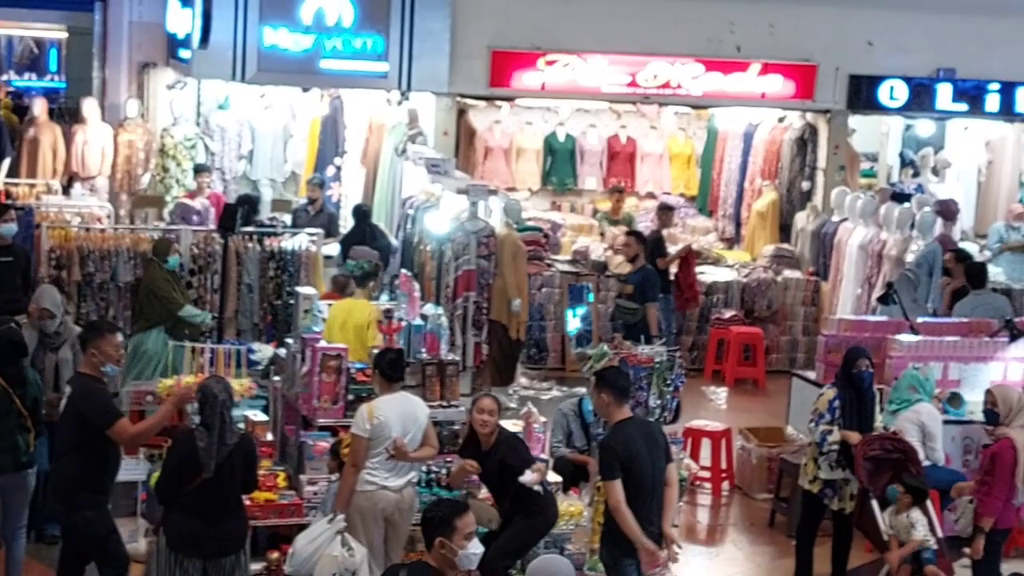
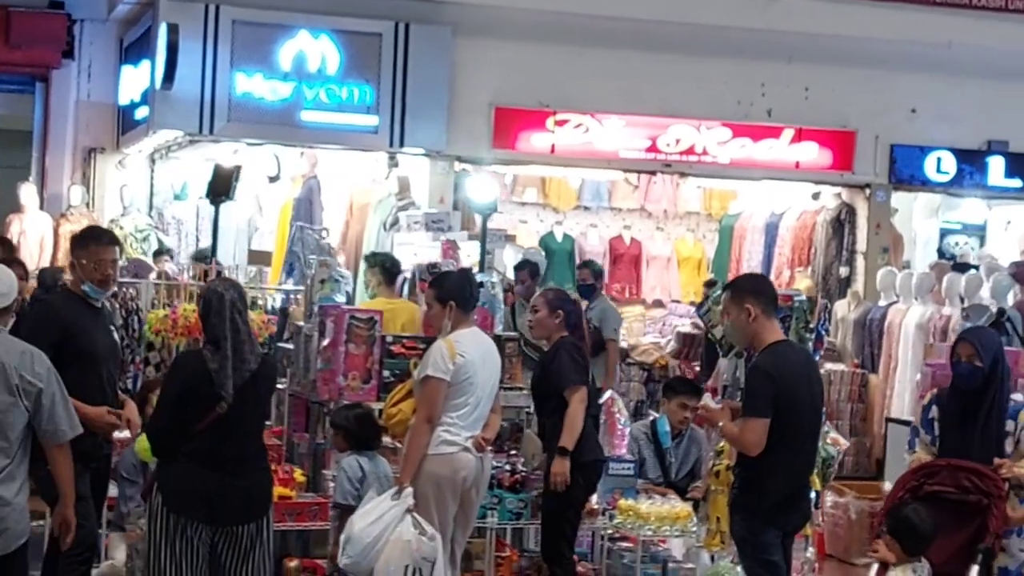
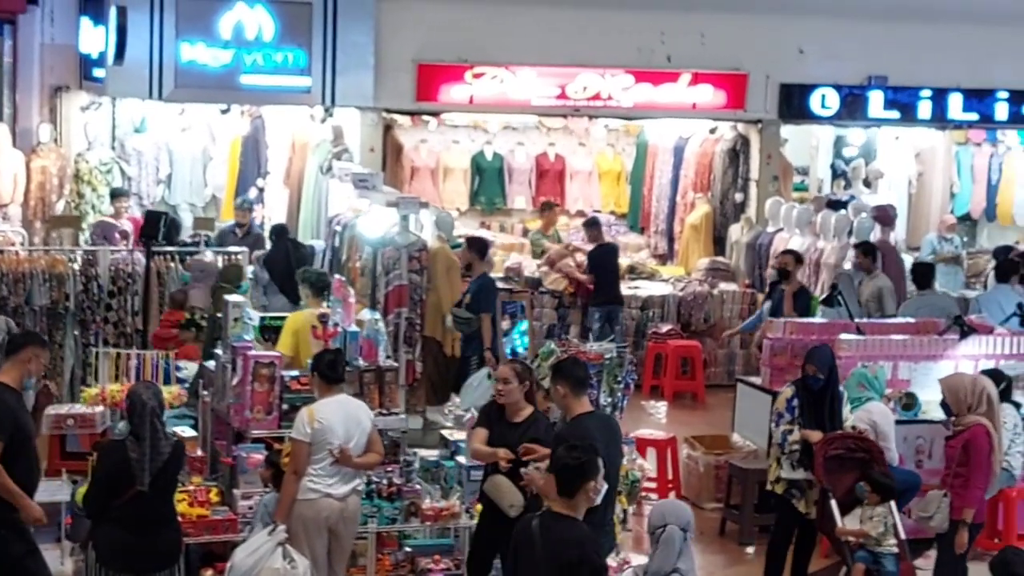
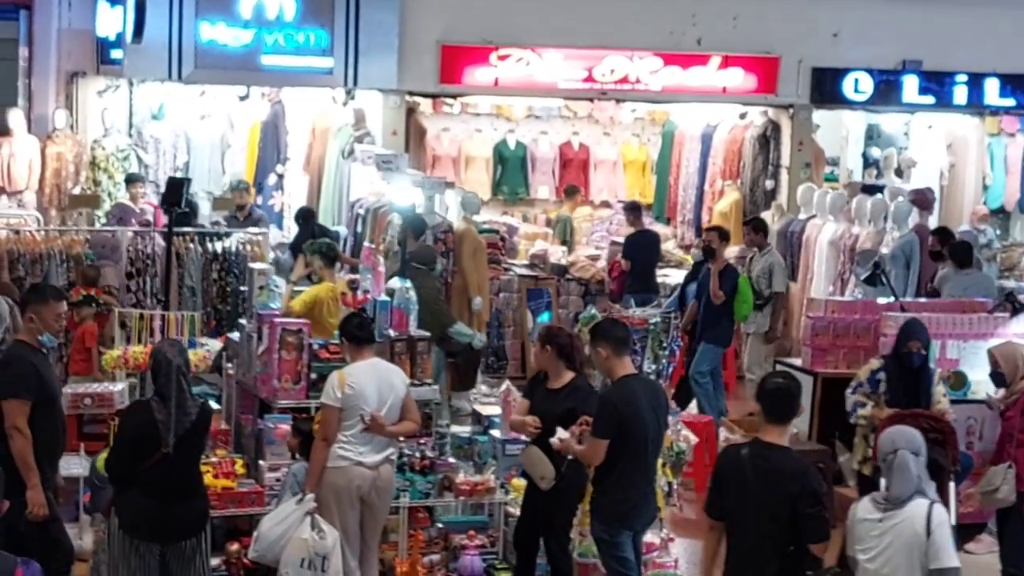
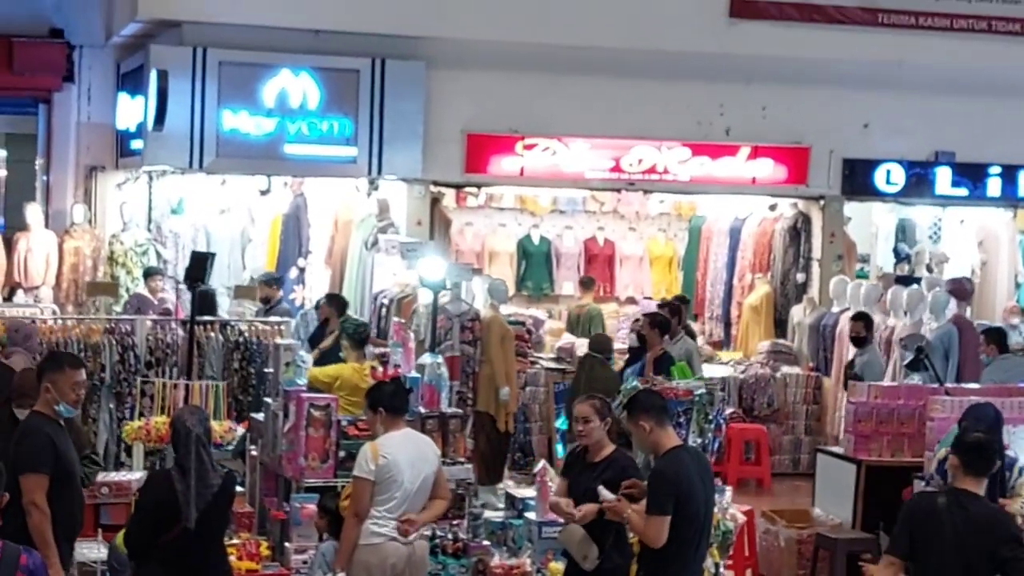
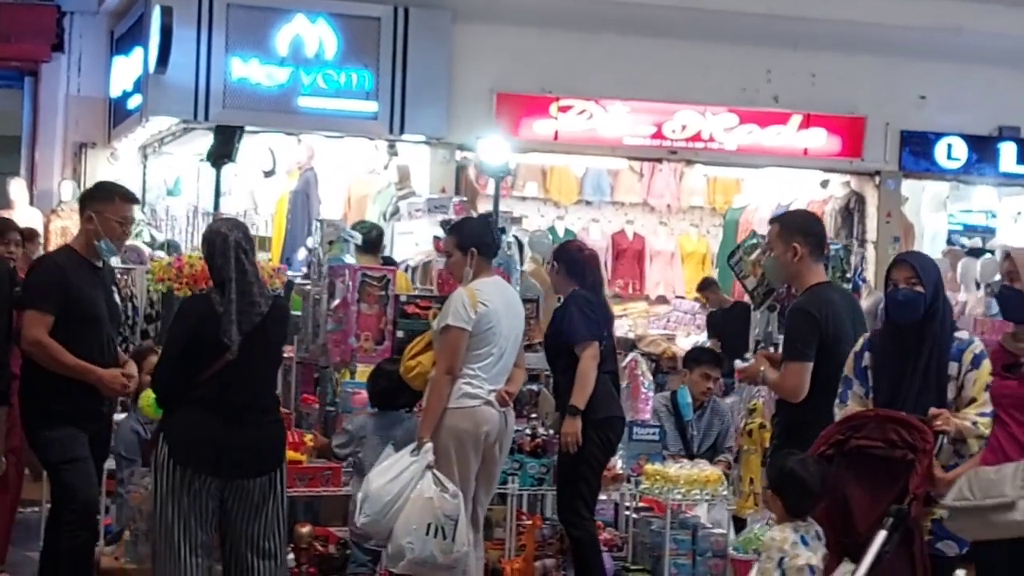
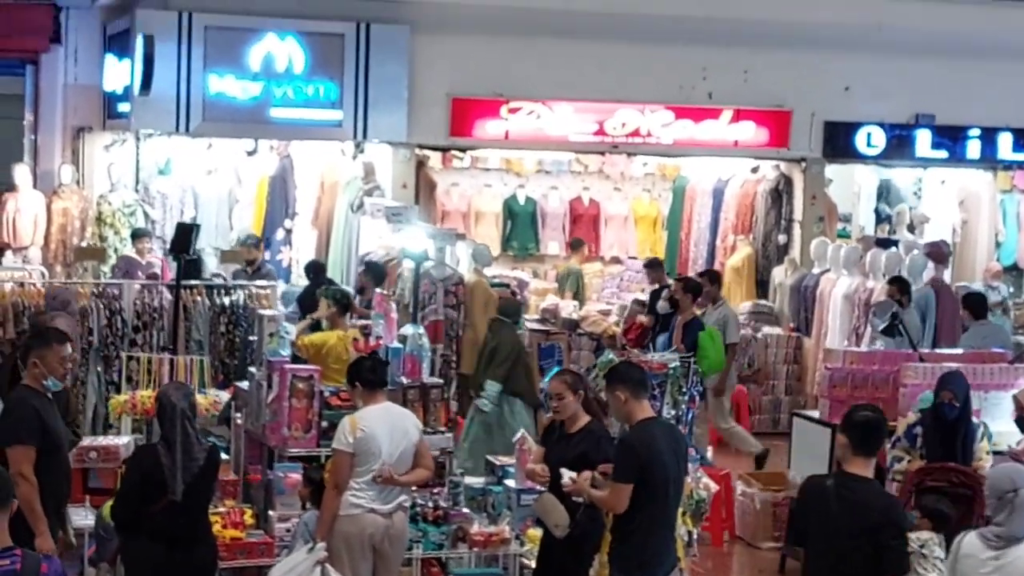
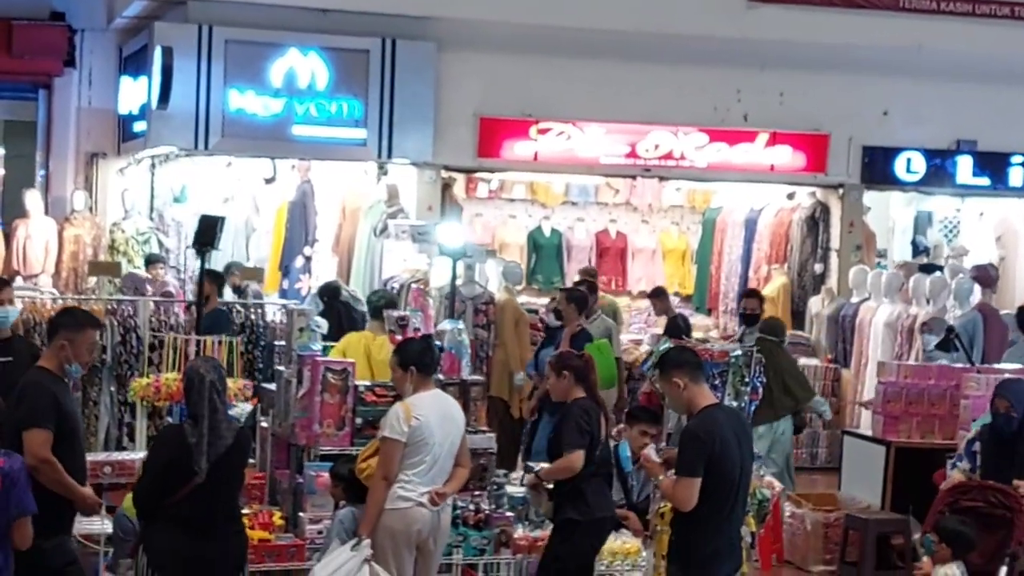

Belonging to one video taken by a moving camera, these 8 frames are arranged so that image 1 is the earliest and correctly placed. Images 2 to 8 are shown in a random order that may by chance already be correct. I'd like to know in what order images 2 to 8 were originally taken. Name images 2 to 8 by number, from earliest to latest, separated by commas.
3, 4, 7, 5, 8, 2, 6
